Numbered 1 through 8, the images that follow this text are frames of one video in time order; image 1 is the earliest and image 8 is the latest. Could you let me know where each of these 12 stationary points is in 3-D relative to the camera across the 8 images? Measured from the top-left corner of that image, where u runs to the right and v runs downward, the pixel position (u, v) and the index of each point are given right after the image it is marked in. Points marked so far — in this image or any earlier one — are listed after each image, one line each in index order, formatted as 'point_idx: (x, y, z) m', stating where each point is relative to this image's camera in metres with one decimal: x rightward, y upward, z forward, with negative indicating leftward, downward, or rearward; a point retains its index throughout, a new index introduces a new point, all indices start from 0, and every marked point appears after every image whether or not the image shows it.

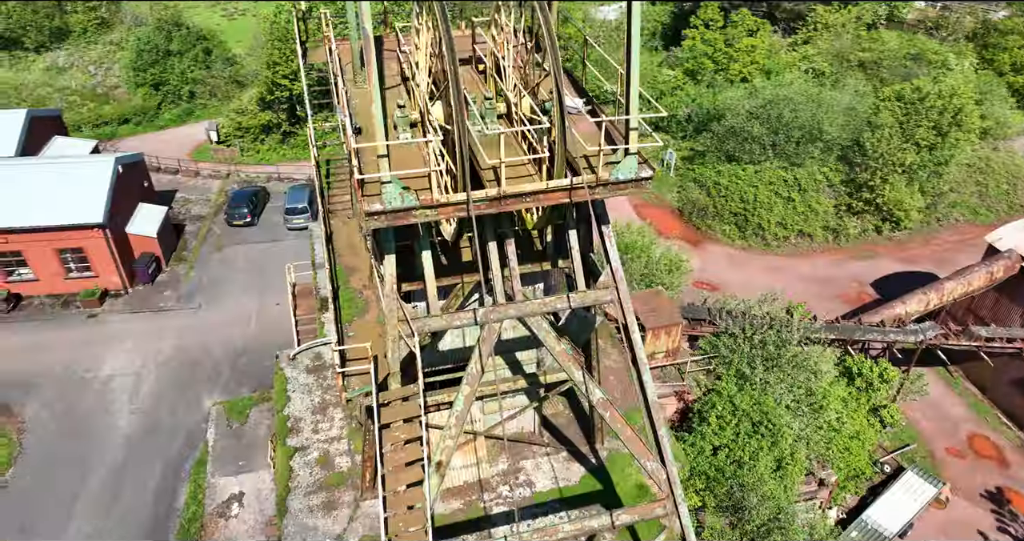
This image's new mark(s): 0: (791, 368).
0: (+7.7, -2.7, +19.3) m
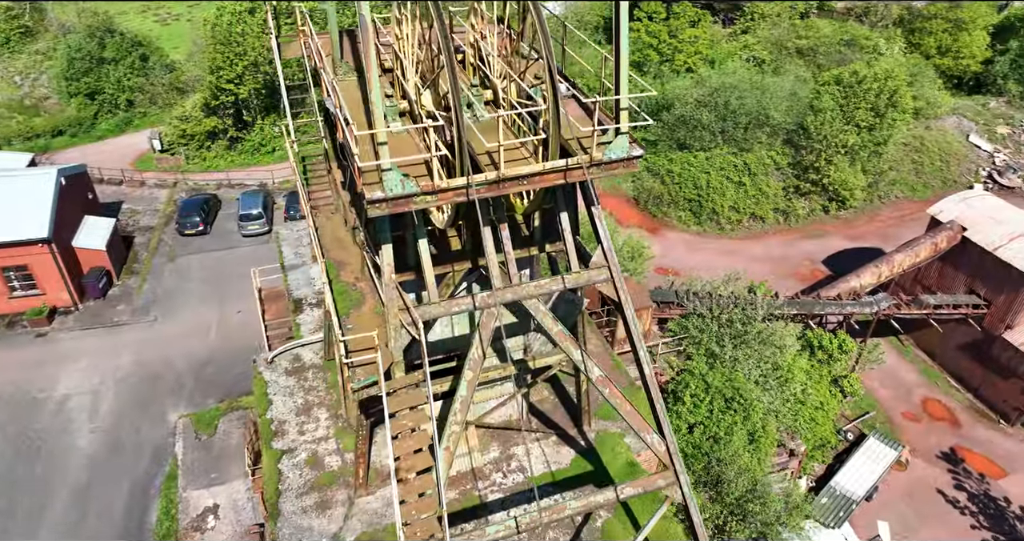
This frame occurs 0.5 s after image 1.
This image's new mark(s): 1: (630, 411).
0: (+7.0, -2.1, +19.9) m
1: (+1.6, -1.8, +9.2) m
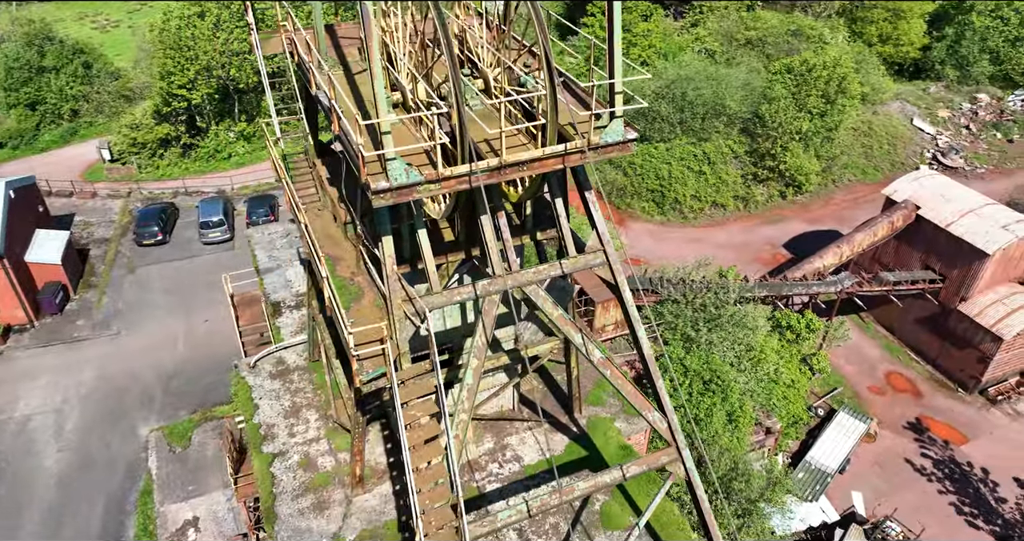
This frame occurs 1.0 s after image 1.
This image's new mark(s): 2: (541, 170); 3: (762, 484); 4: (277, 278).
0: (+6.4, -1.6, +20.4) m
1: (+1.6, -1.6, +9.3) m
2: (+0.3, +1.1, +7.7) m
3: (+6.3, -5.4, +17.6) m
4: (-5.6, -0.2, +16.5) m
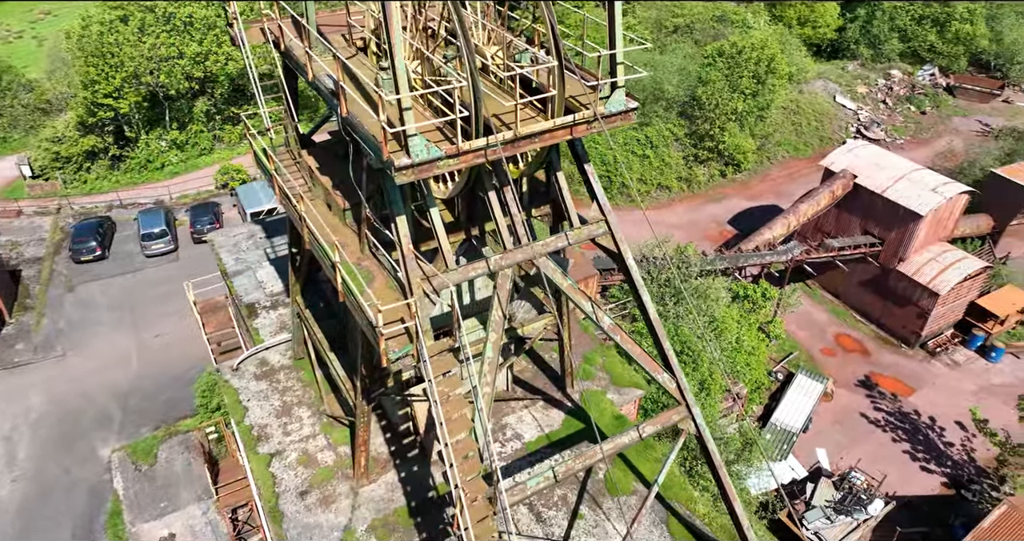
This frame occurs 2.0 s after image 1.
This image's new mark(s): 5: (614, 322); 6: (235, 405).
0: (+5.5, -0.9, +21.1) m
1: (+1.7, -1.2, +9.6) m
2: (+0.4, +1.5, +7.9) m
3: (+5.9, -4.6, +18.4) m
4: (-6.1, -0.2, +16.1) m
5: (+1.4, -0.7, +9.6) m
6: (-5.1, -2.5, +12.9) m
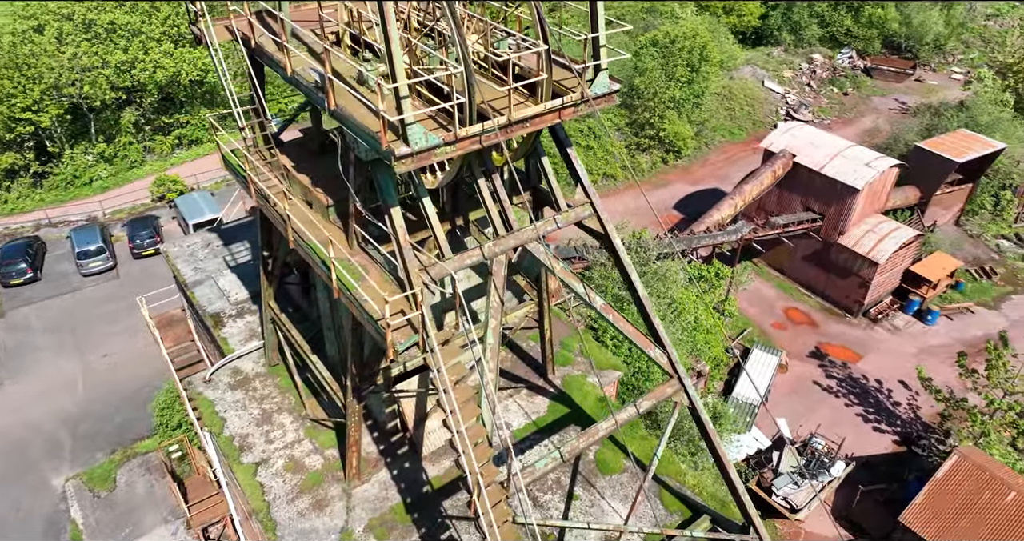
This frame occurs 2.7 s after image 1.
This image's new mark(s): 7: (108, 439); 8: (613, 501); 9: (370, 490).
0: (+4.4, -0.4, +21.6) m
1: (+1.6, -0.9, +9.8) m
2: (+0.3, +1.7, +8.0) m
3: (+5.3, -4.1, +18.9) m
4: (-6.8, -0.4, +15.6) m
5: (+1.3, -0.5, +9.8) m
6: (-5.4, -2.6, +12.6) m
7: (-11.0, -4.6, +19.3) m
8: (+1.6, -3.7, +11.2) m
9: (-2.3, -3.6, +11.3) m
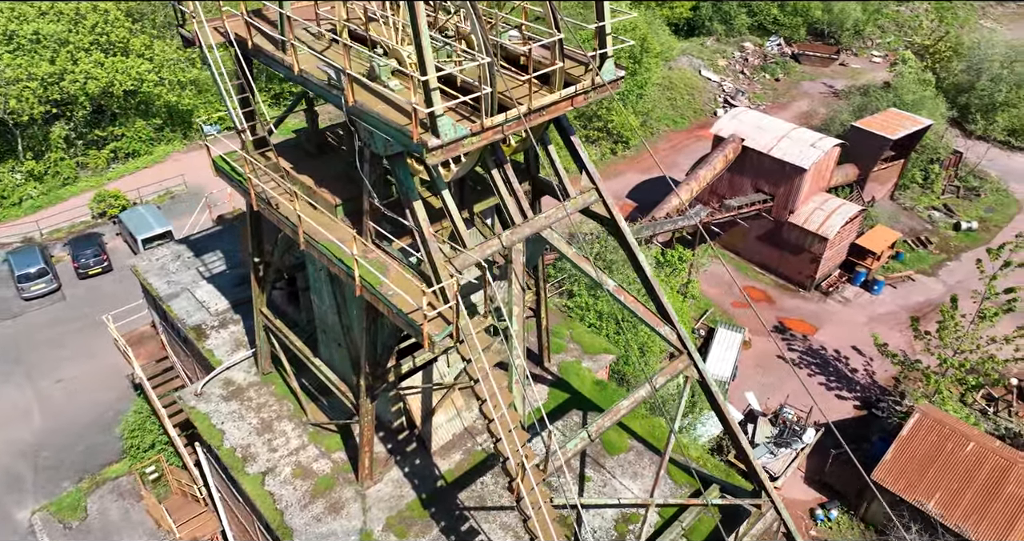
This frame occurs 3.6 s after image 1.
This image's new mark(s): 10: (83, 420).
0: (+3.5, 0.0, +22.0) m
1: (+1.8, -0.6, +10.1) m
2: (+0.5, +1.8, +8.2) m
3: (+4.8, -3.6, +19.5) m
4: (-7.1, -0.7, +15.1) m
5: (+1.4, -0.2, +10.1) m
6: (-5.3, -2.8, +12.2) m
7: (-11.4, -5.1, +18.5) m
8: (+1.9, -3.5, +11.5) m
9: (-2.1, -3.5, +11.3) m
10: (-12.0, -4.2, +20.0) m
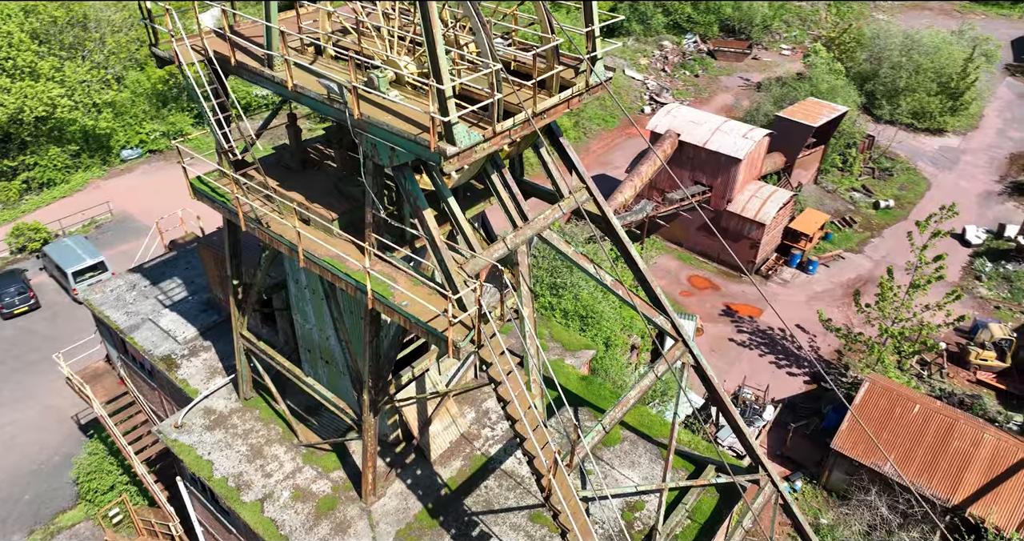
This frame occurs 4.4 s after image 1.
0: (+2.2, +0.1, +22.5) m
1: (+1.8, -0.5, +10.4) m
2: (+0.5, +1.9, +8.4) m
3: (+4.0, -3.4, +20.1) m
4: (-7.6, -1.3, +14.5) m
5: (+1.4, -0.2, +10.3) m
6: (-5.4, -3.2, +11.8) m
7: (-11.8, -6.1, +17.4) m
8: (+1.9, -3.4, +11.8) m
9: (-2.0, -3.7, +11.2) m
10: (-12.7, -5.2, +18.9) m
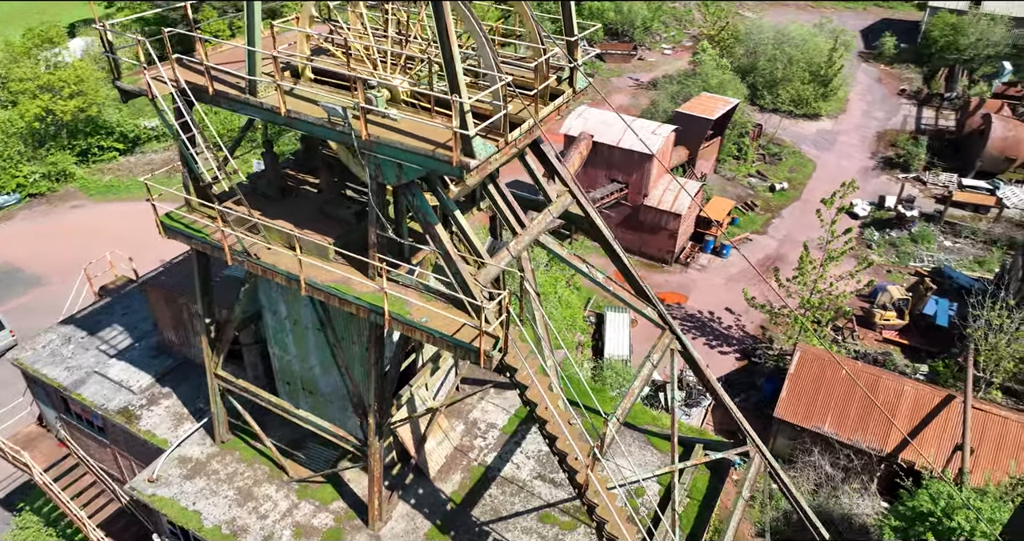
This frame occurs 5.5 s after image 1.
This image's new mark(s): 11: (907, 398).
0: (+0.3, 0.0, +22.8) m
1: (+1.6, -0.5, +10.9) m
2: (+0.4, +1.8, +8.7) m
3: (+2.8, -3.3, +20.7) m
4: (-8.1, -2.2, +13.5) m
5: (+1.2, -0.2, +10.7) m
6: (-5.3, -3.9, +11.2) m
7: (-12.2, -7.5, +15.8) m
8: (+1.8, -3.3, +12.2) m
9: (-1.8, -4.0, +11.0) m
10: (-13.3, -6.8, +17.1) m
11: (+9.4, -3.0, +16.4) m
